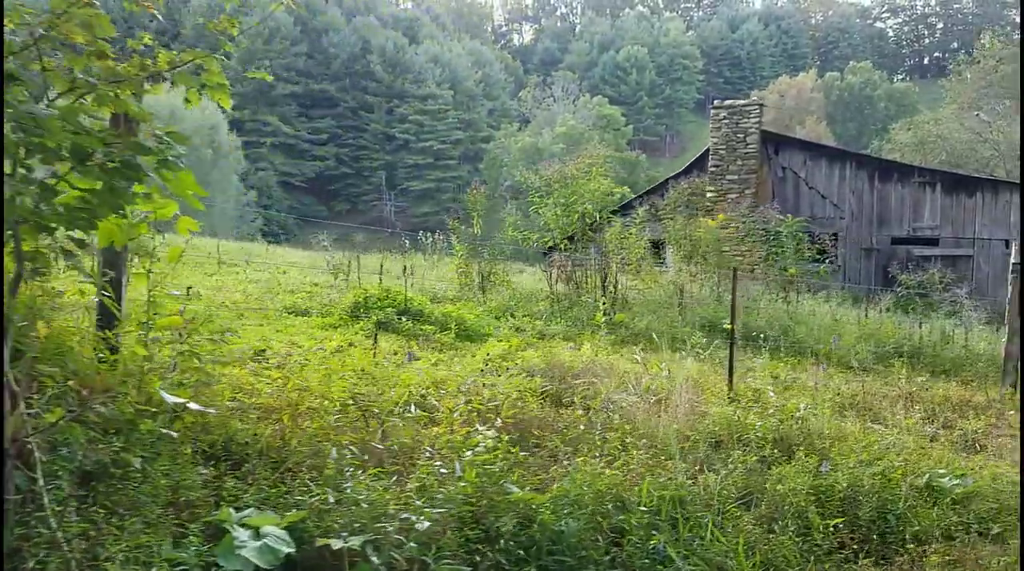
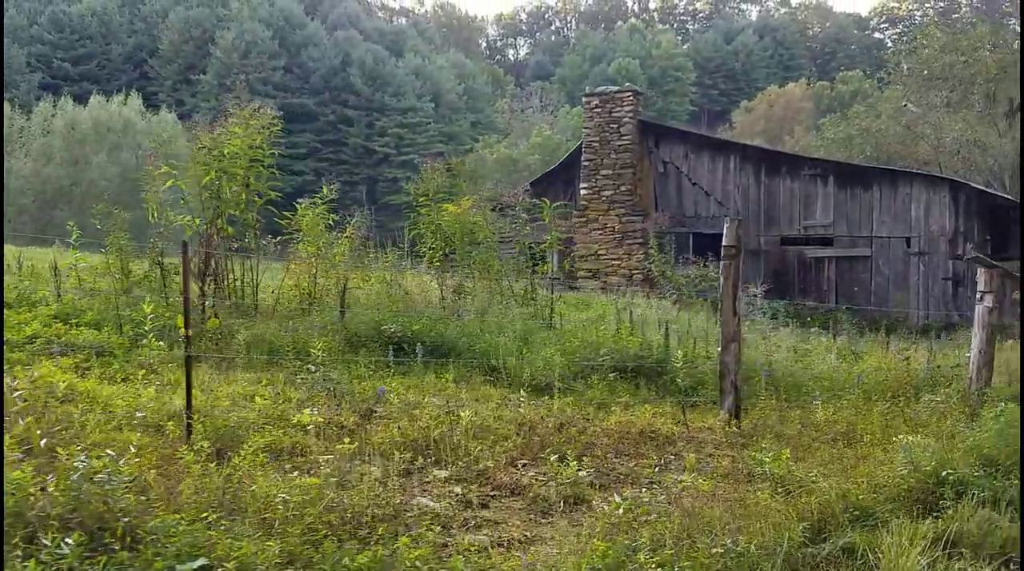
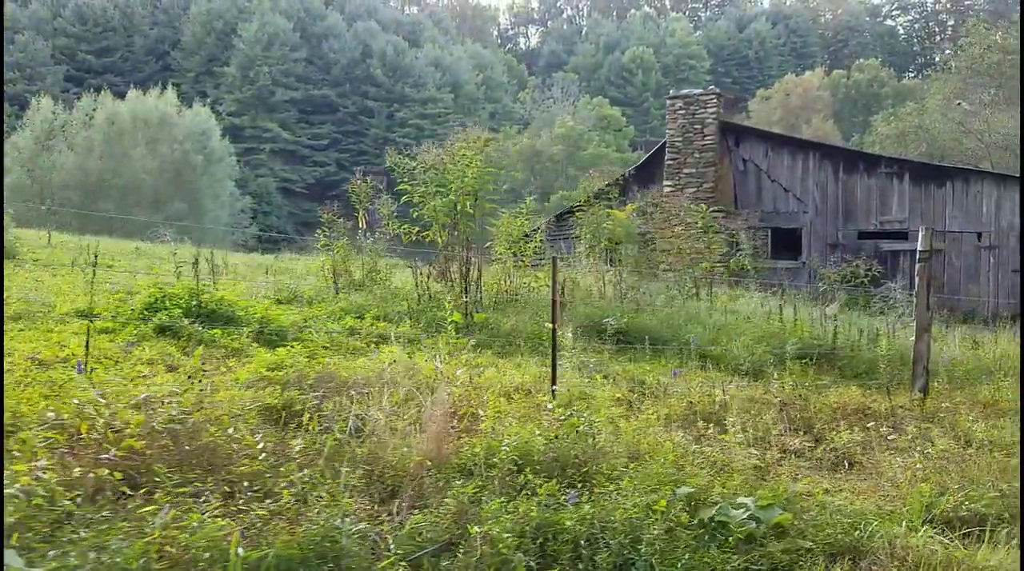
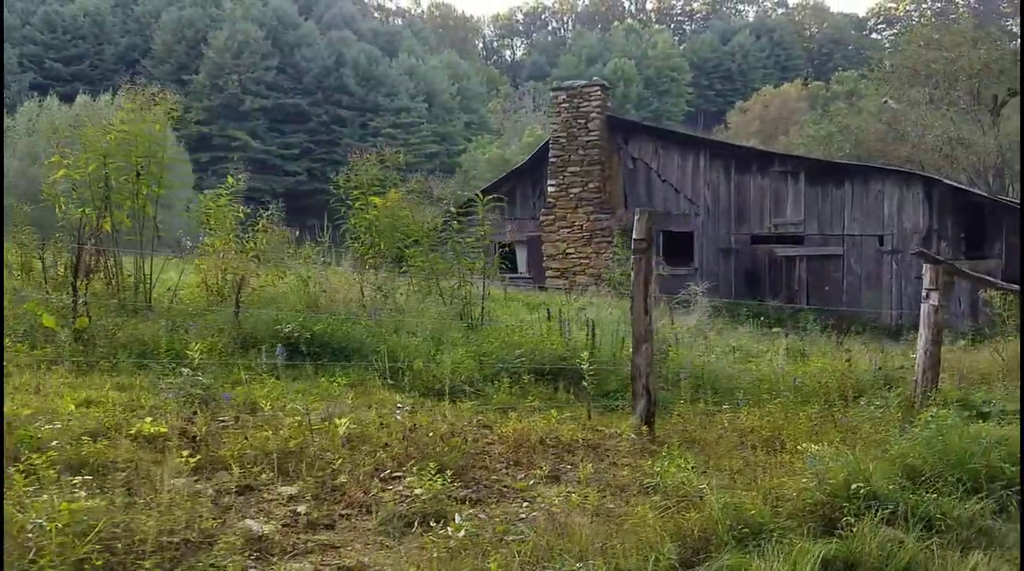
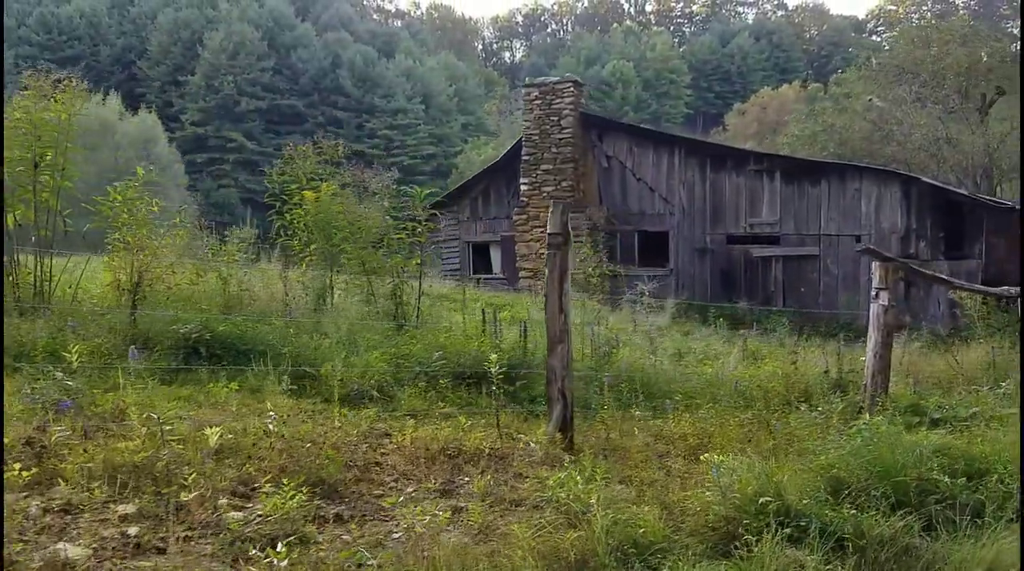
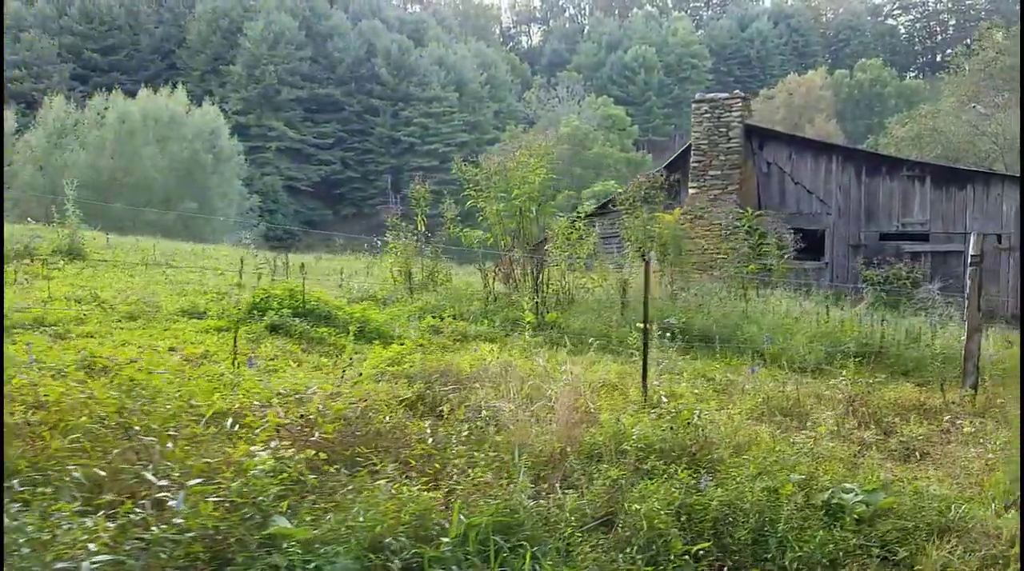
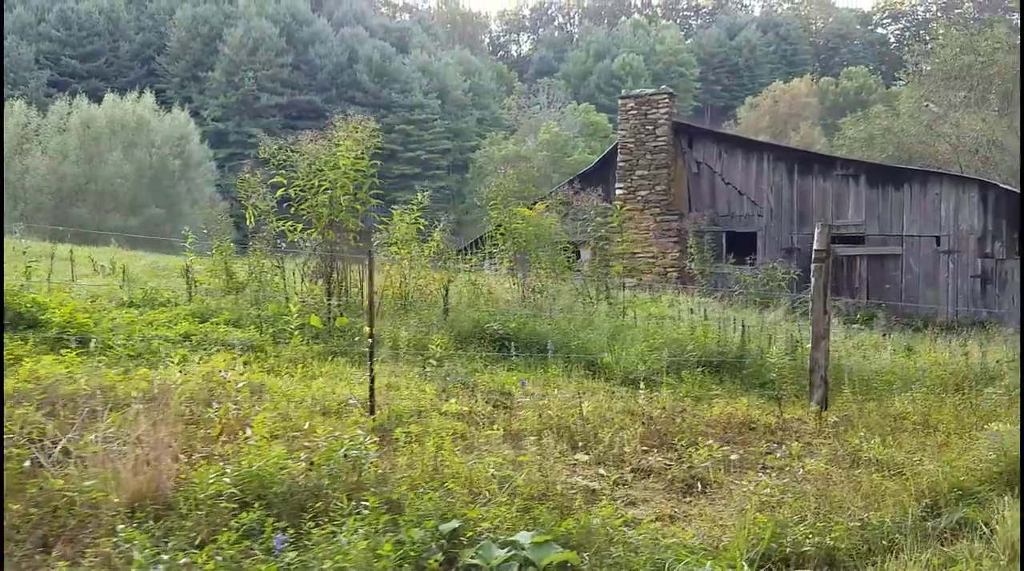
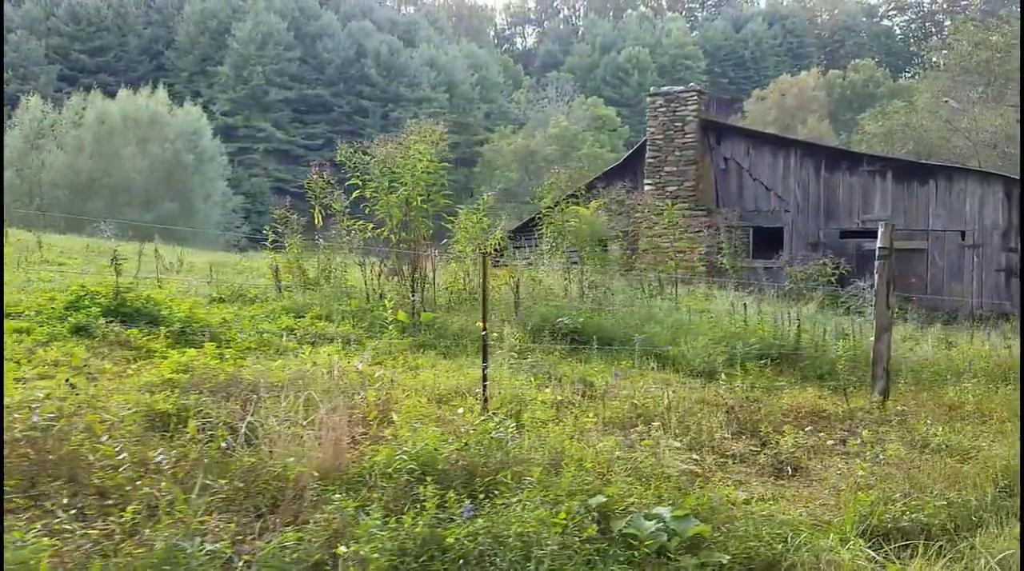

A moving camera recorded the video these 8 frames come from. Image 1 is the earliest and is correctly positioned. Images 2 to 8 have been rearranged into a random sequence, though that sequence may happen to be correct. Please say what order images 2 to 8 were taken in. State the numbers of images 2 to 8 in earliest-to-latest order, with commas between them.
6, 3, 8, 7, 2, 4, 5
